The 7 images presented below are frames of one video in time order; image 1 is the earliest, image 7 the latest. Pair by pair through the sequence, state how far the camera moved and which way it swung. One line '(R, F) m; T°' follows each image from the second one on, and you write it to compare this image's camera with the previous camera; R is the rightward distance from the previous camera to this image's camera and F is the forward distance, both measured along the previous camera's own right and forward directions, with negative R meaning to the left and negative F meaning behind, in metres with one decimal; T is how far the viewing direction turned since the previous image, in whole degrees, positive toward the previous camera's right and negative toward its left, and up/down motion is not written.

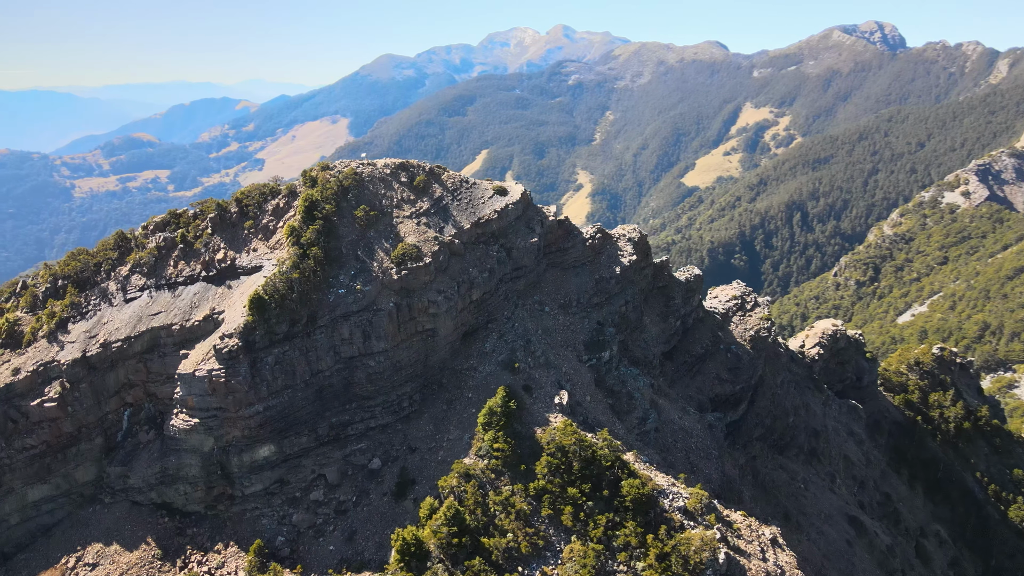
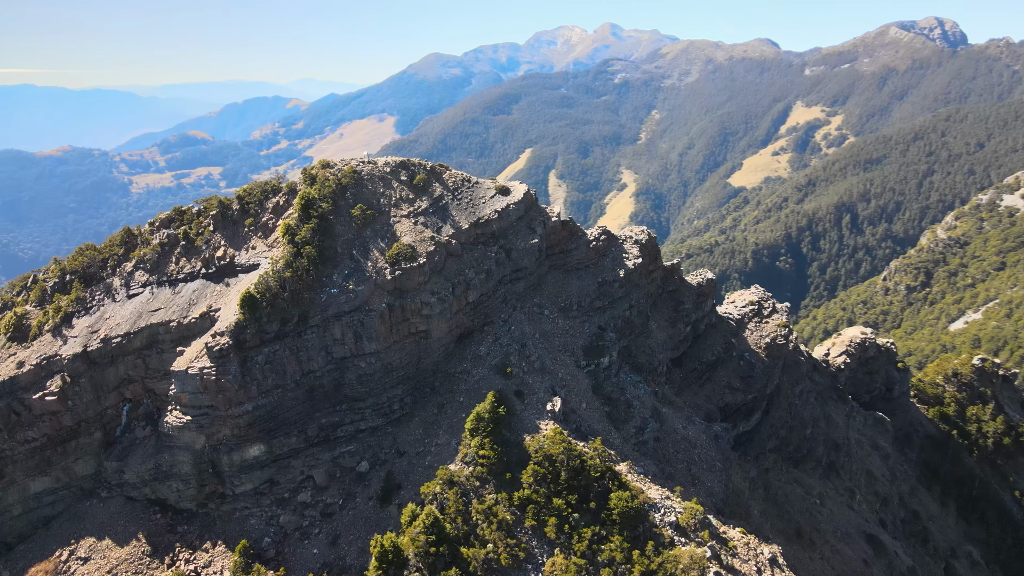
(+2.5, +1.3) m; -3°
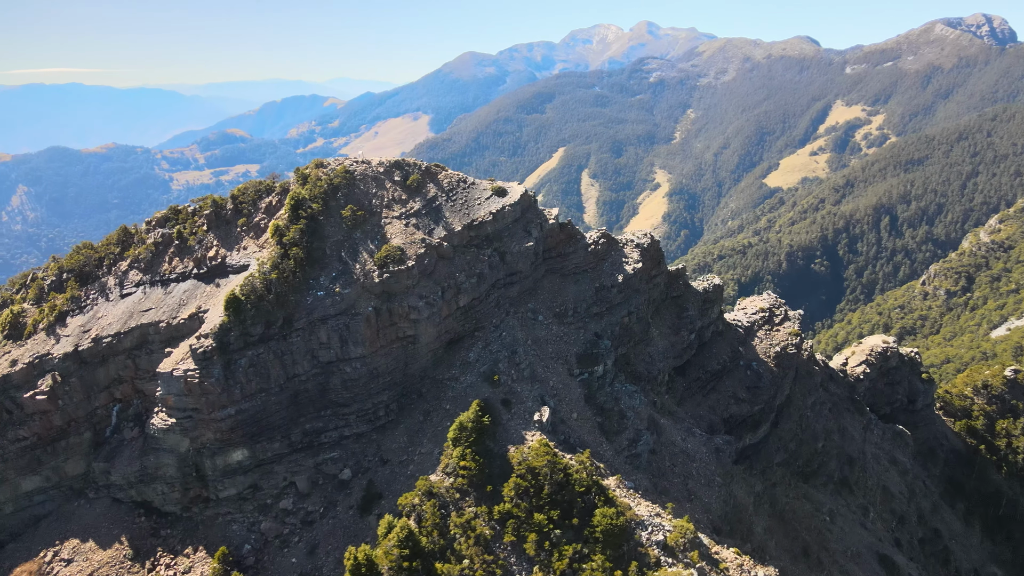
(+2.2, +1.4) m; -2°
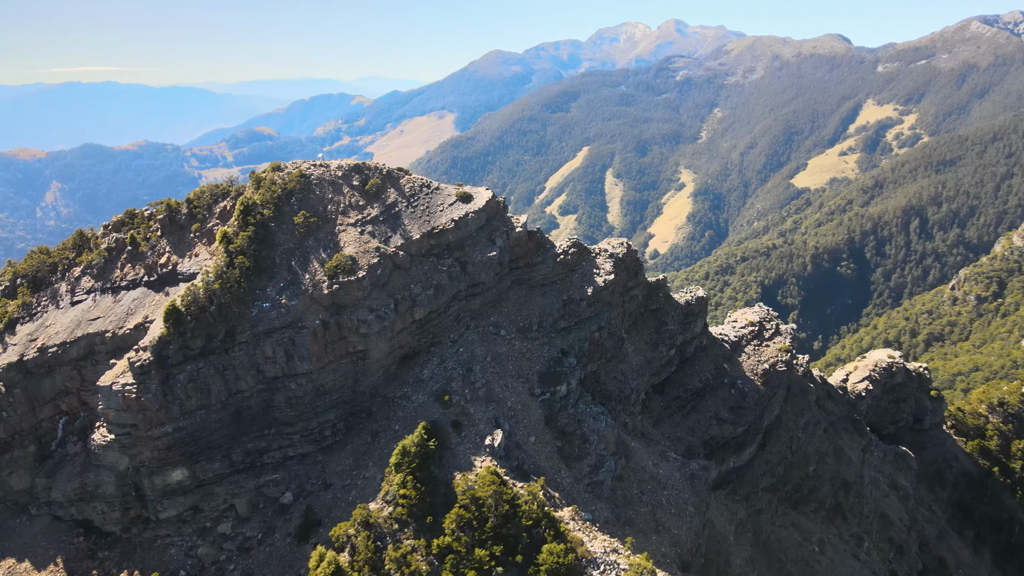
(+4.1, +2.4) m; -1°
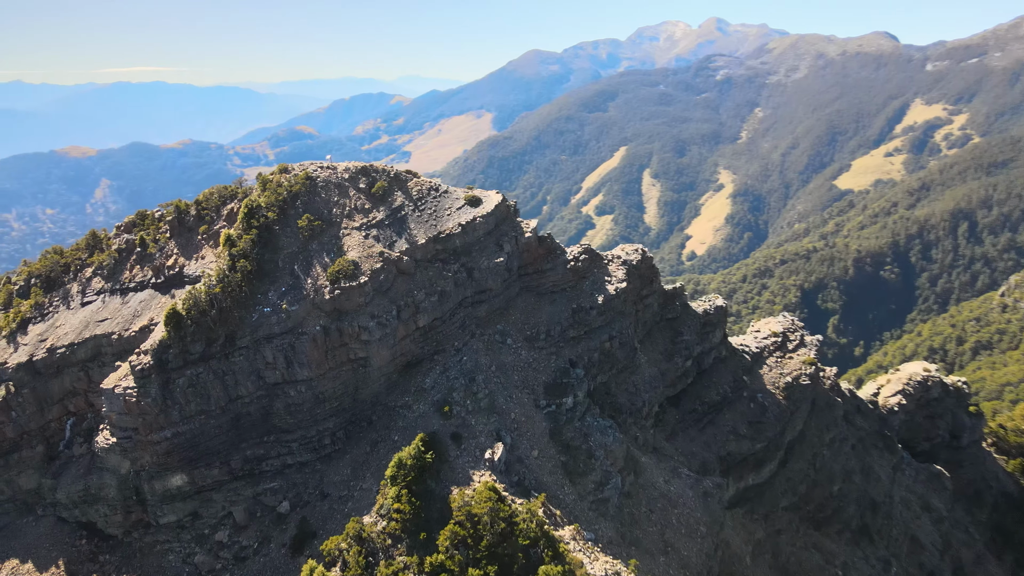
(+1.3, +1.4) m; -3°
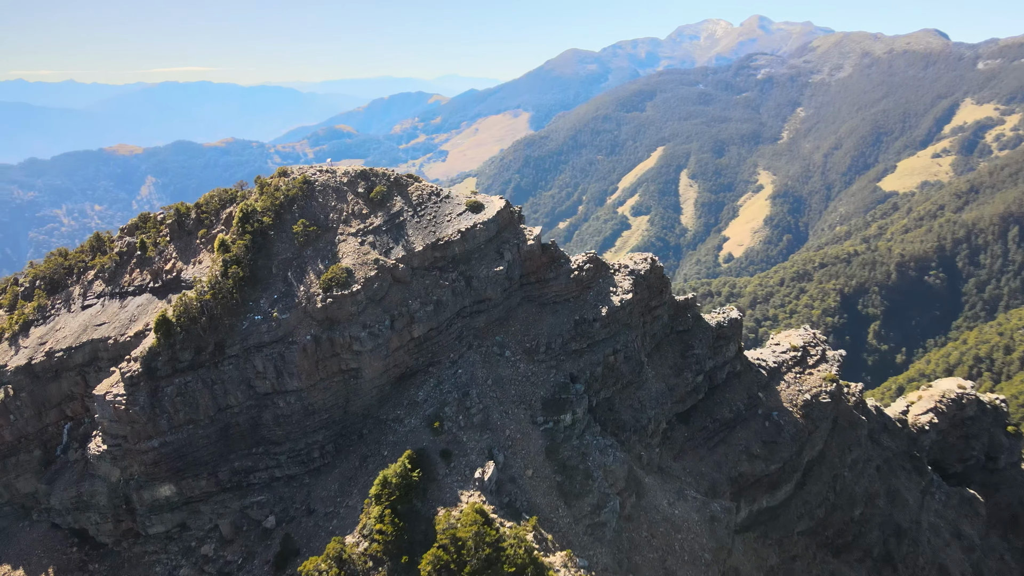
(+1.7, +1.7) m; -2°
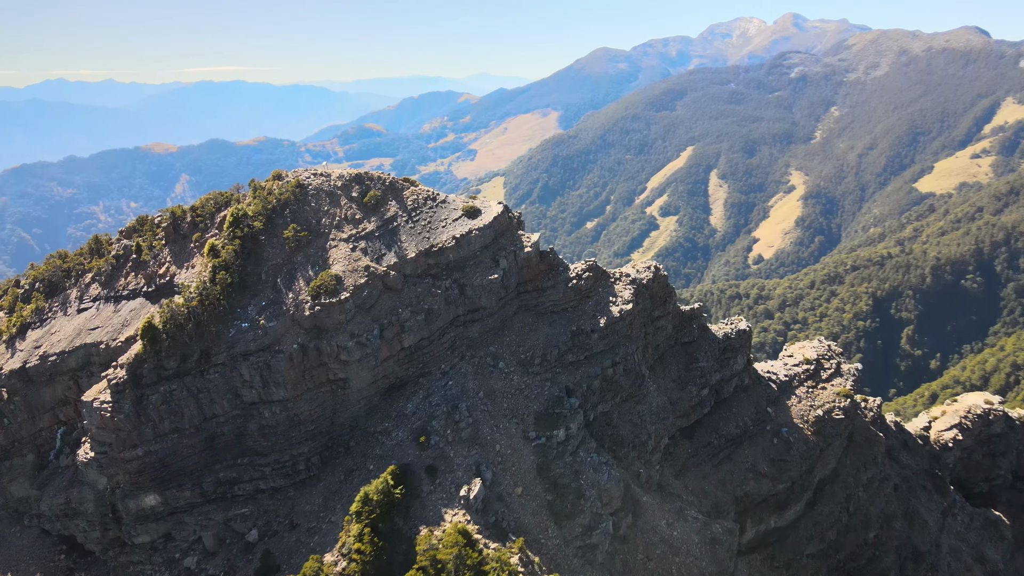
(+1.6, +1.4) m; -2°
